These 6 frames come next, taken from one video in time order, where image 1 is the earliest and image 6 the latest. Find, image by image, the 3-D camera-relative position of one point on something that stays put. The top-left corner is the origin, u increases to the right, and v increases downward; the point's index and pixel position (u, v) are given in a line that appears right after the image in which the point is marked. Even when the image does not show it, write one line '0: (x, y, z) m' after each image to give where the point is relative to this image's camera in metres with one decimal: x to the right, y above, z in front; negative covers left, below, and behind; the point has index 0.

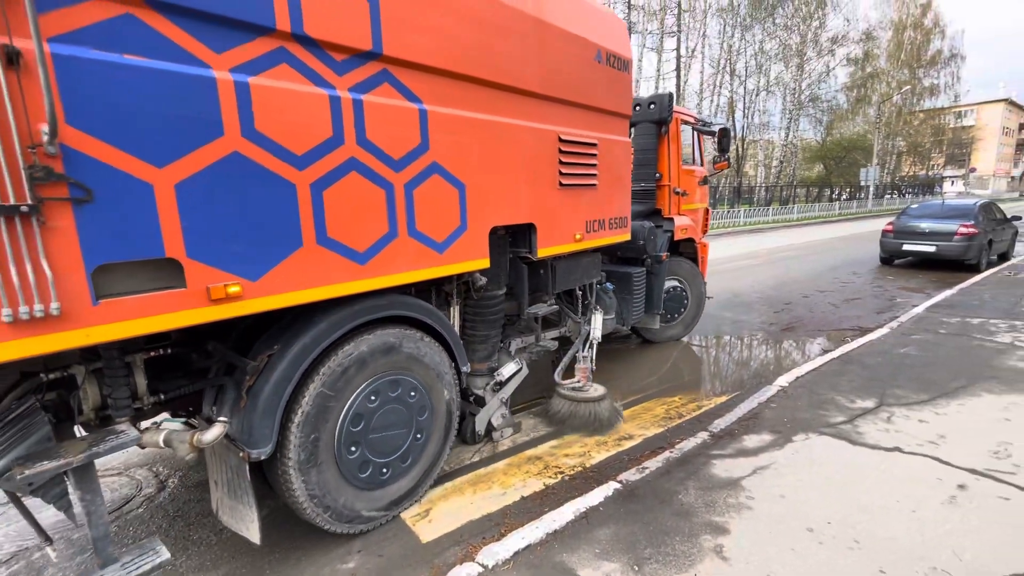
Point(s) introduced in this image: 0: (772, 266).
0: (+5.6, +0.5, +10.4) m
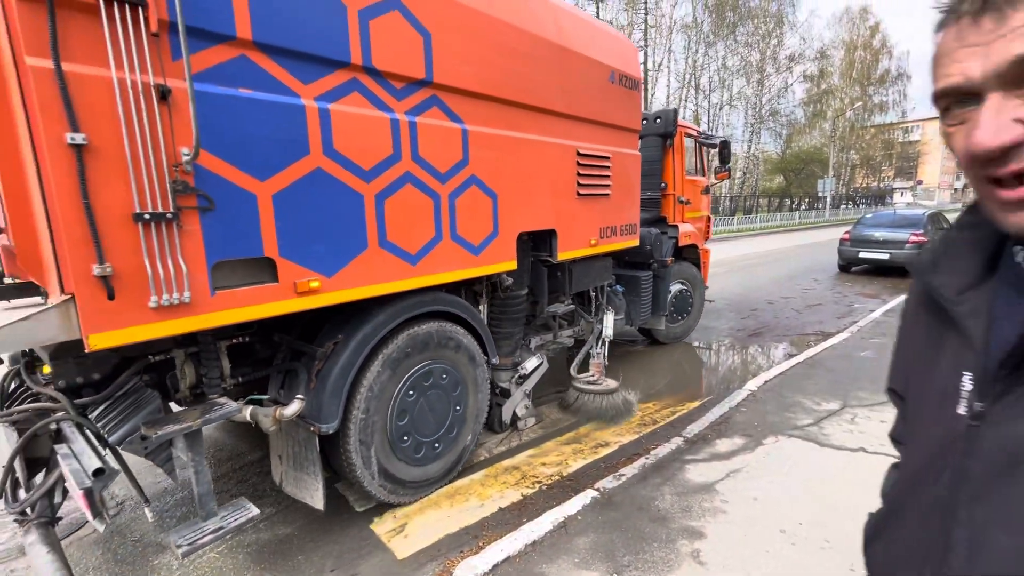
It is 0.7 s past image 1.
0: (+5.1, +0.3, +10.8) m
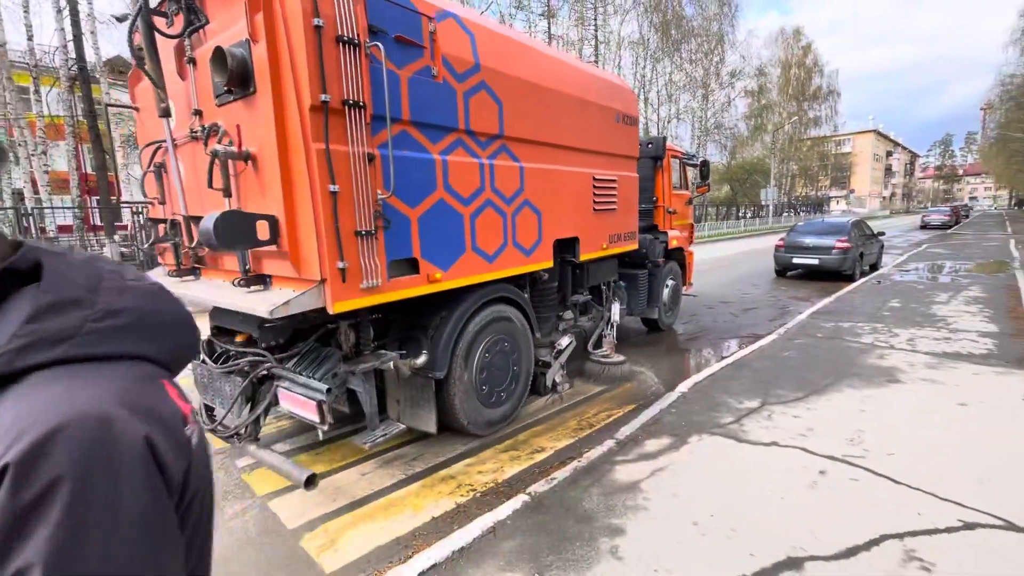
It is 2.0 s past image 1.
0: (+3.5, +0.2, +11.6) m
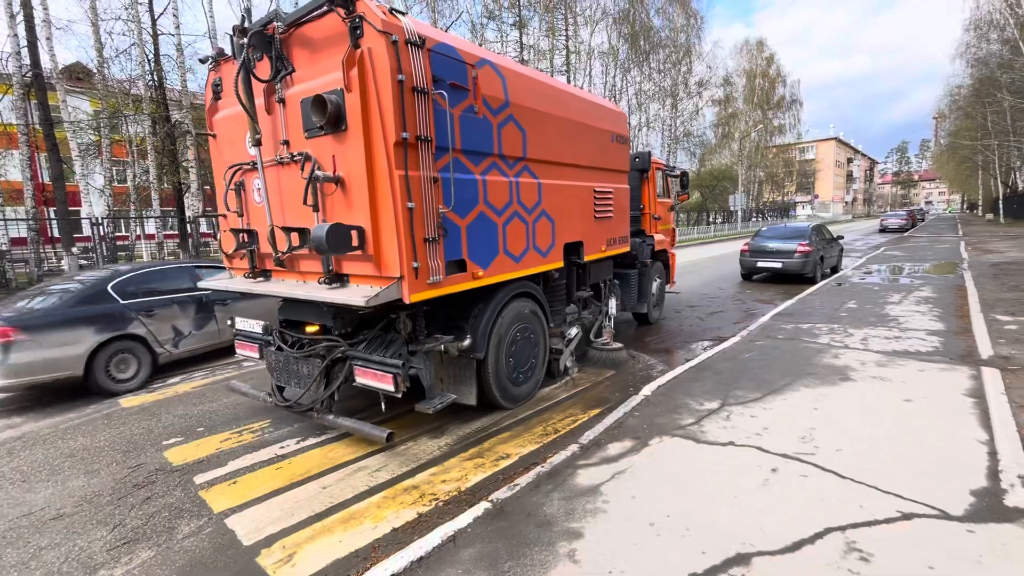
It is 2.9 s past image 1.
0: (+2.1, 0.0, +12.0) m
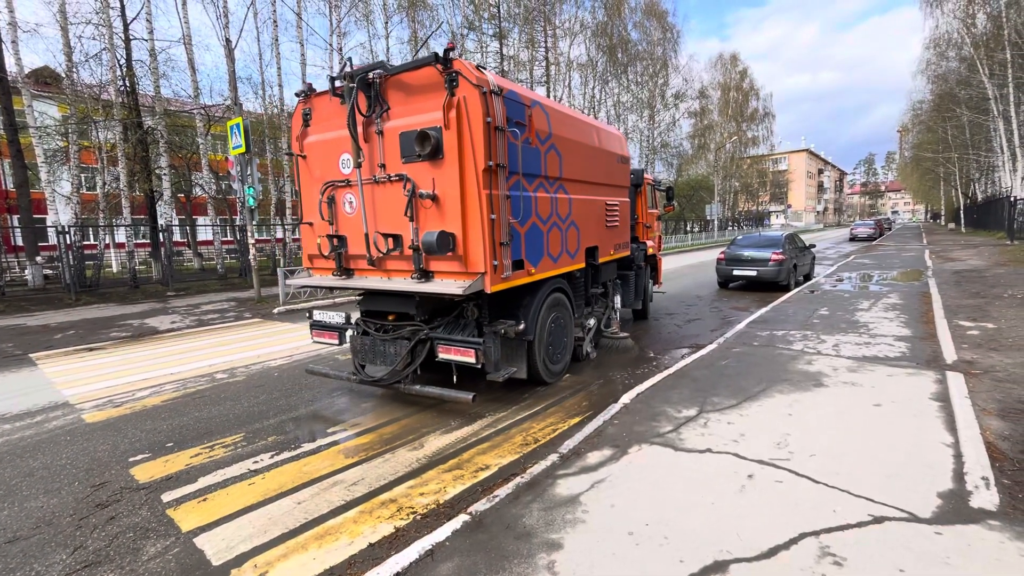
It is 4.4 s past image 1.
0: (+1.5, -0.3, +12.1) m
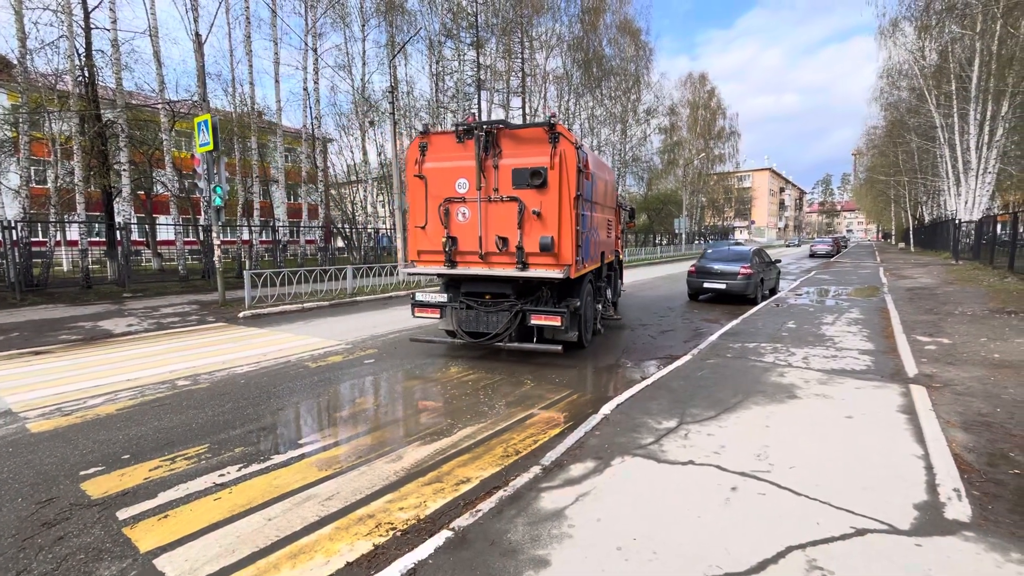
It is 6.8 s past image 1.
0: (+1.6, -0.5, +11.7) m
